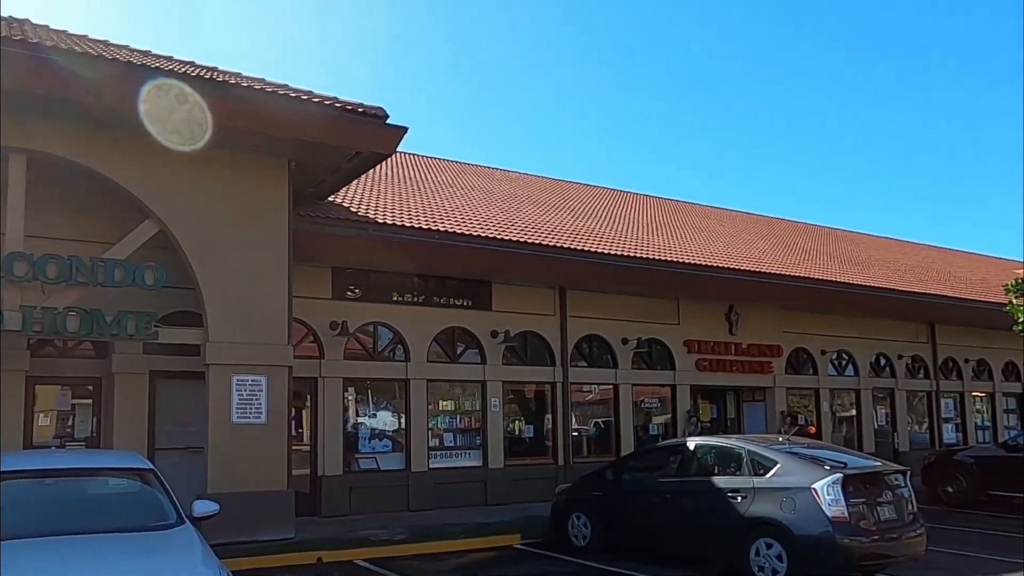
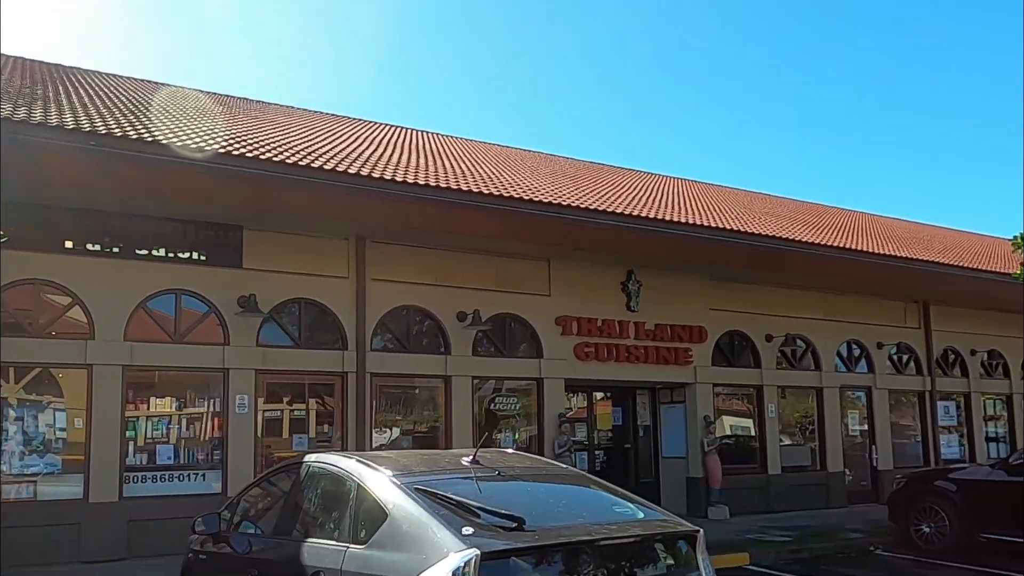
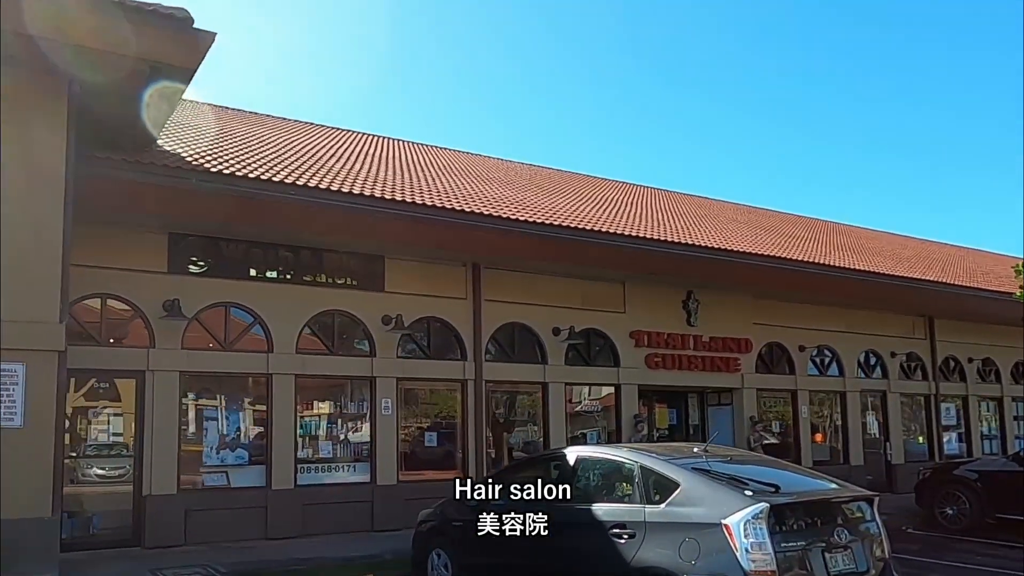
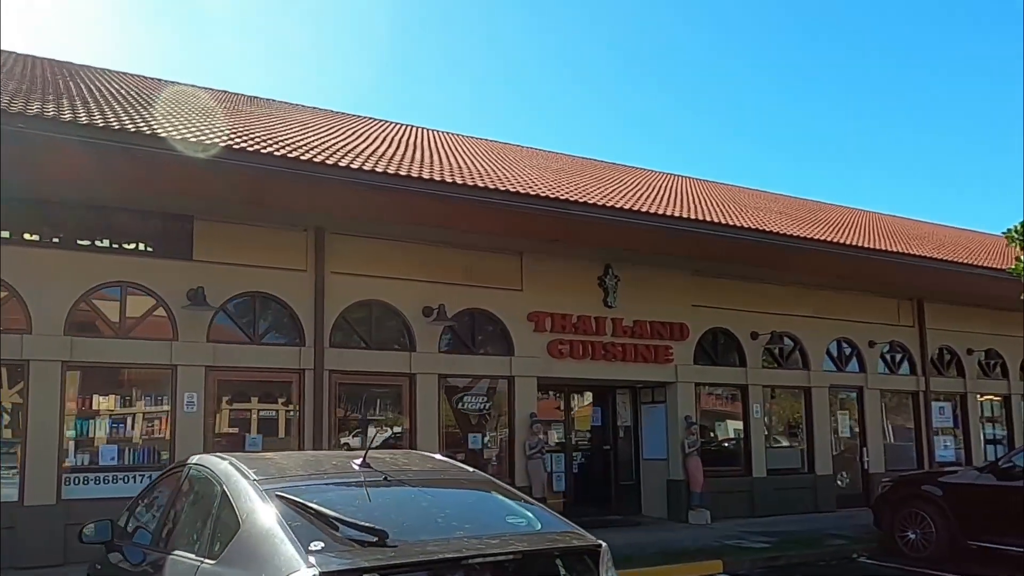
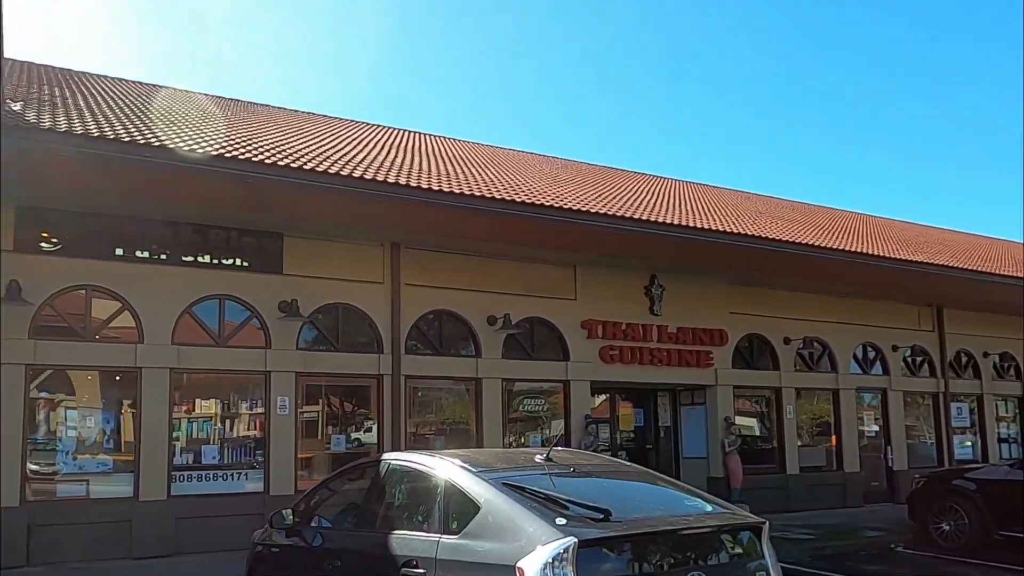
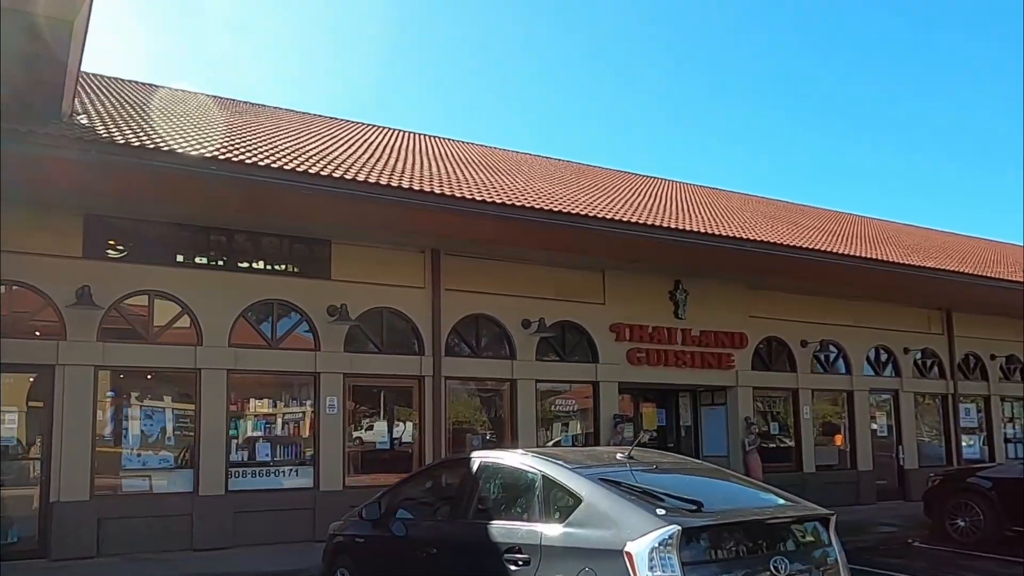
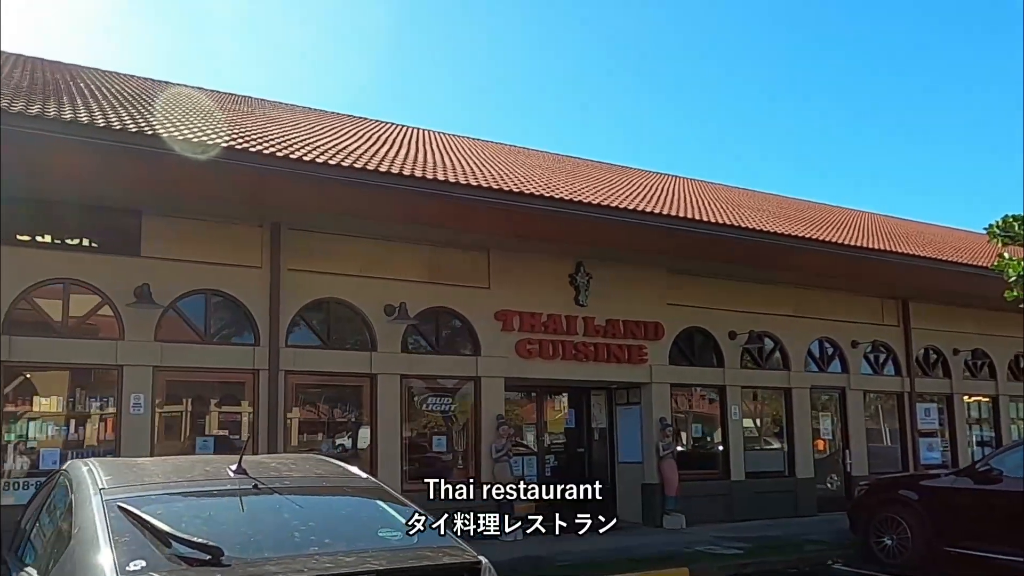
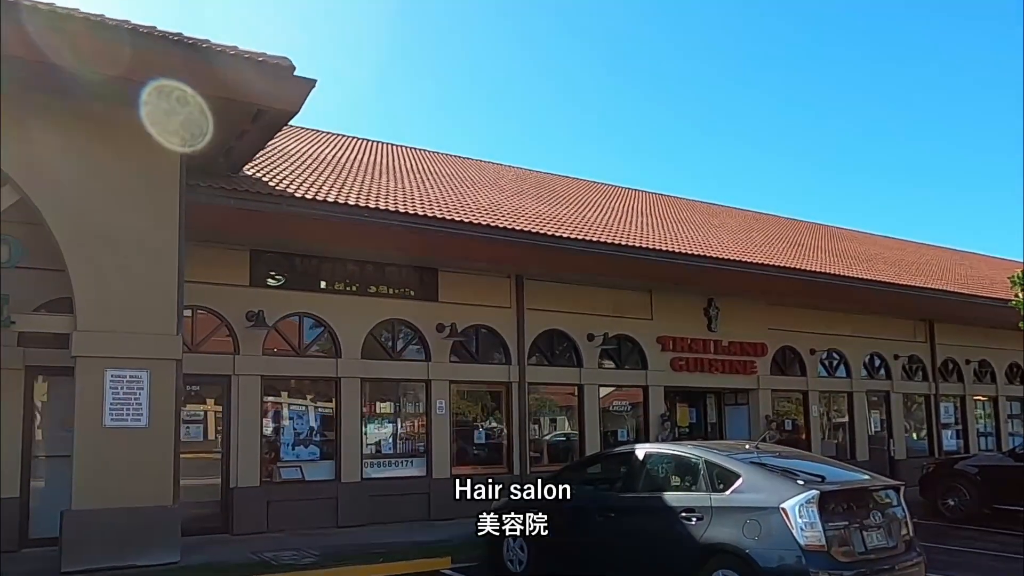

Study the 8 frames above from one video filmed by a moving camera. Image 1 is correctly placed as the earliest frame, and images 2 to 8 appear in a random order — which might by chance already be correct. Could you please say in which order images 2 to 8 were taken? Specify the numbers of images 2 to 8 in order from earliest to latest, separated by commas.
8, 3, 6, 5, 2, 4, 7
